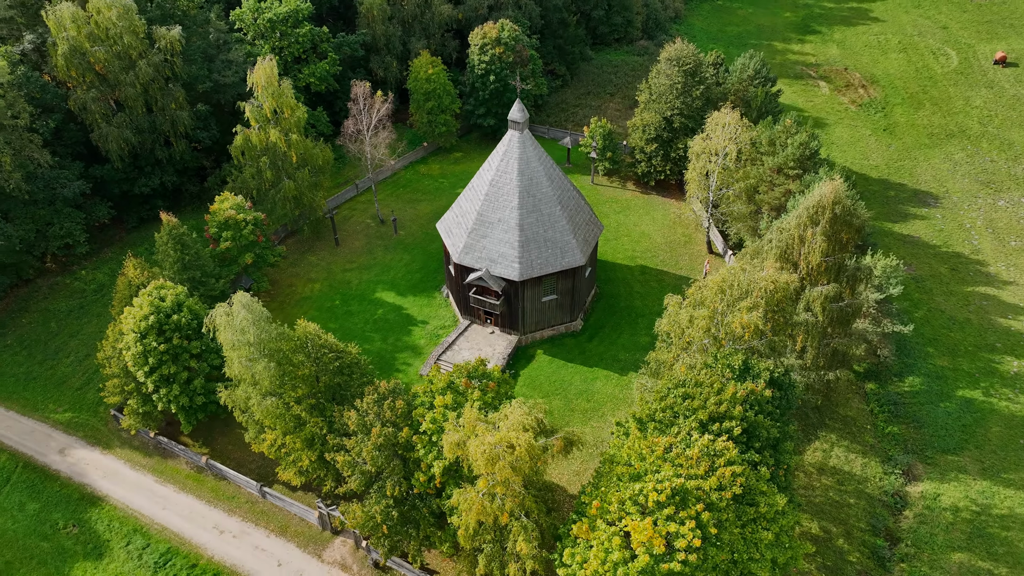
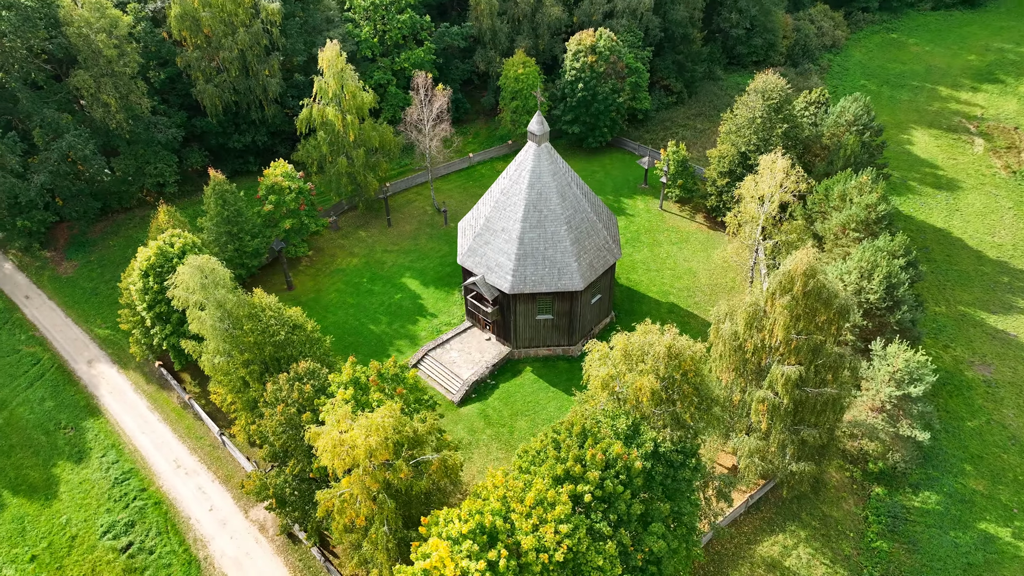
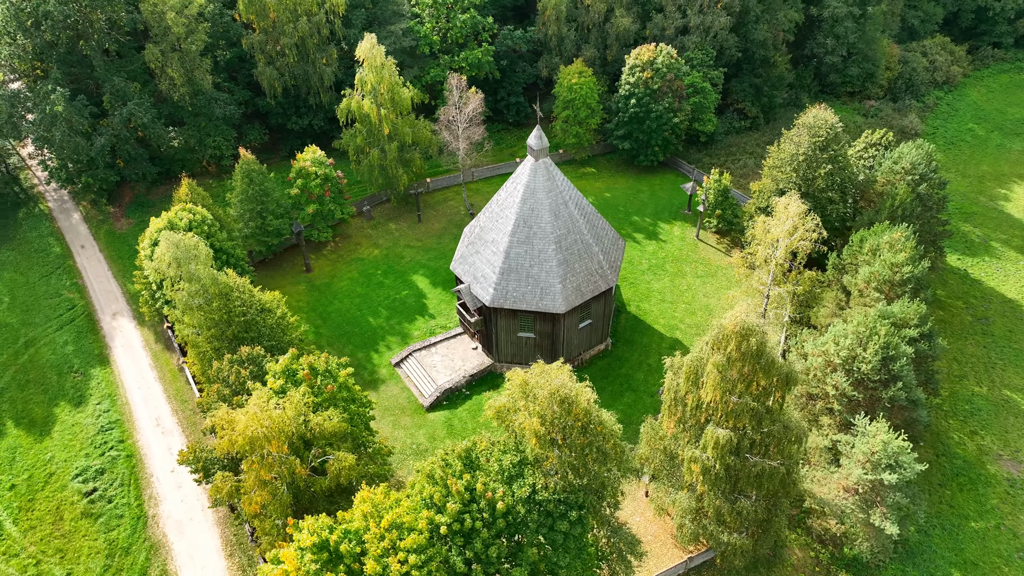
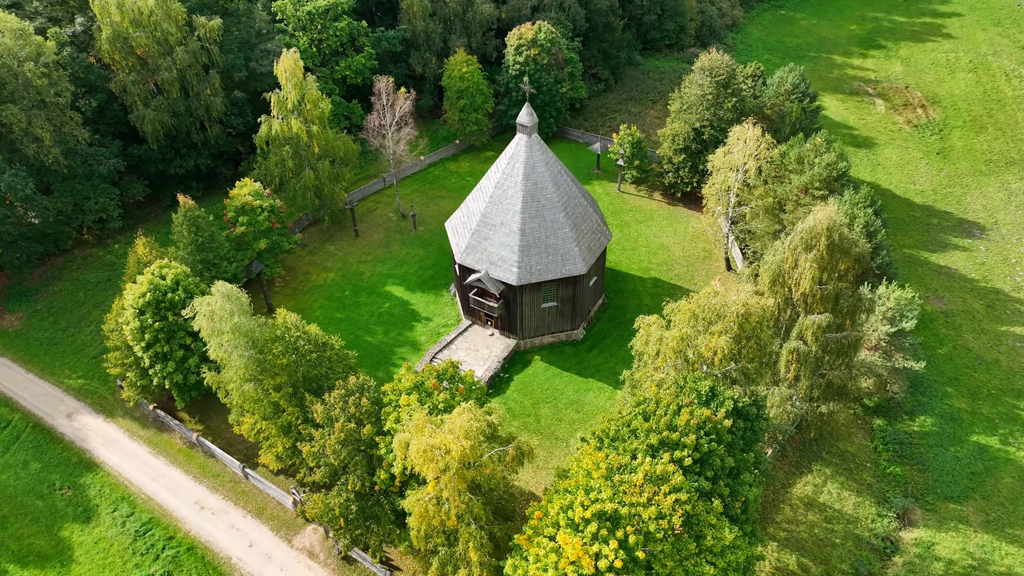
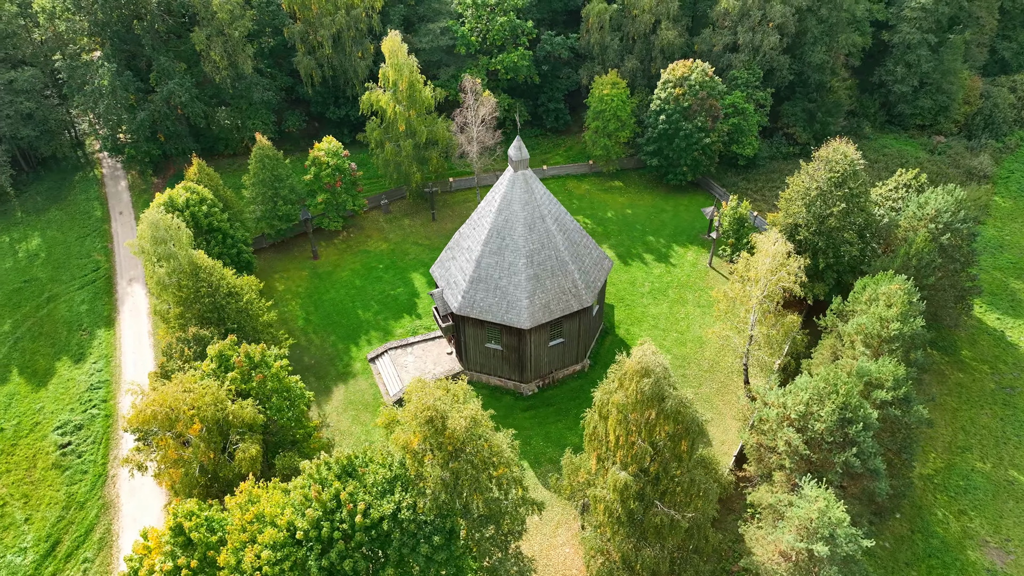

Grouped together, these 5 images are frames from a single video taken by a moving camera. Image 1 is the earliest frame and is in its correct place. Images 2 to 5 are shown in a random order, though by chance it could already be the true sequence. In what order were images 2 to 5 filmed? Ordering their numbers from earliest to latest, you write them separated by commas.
4, 2, 3, 5
